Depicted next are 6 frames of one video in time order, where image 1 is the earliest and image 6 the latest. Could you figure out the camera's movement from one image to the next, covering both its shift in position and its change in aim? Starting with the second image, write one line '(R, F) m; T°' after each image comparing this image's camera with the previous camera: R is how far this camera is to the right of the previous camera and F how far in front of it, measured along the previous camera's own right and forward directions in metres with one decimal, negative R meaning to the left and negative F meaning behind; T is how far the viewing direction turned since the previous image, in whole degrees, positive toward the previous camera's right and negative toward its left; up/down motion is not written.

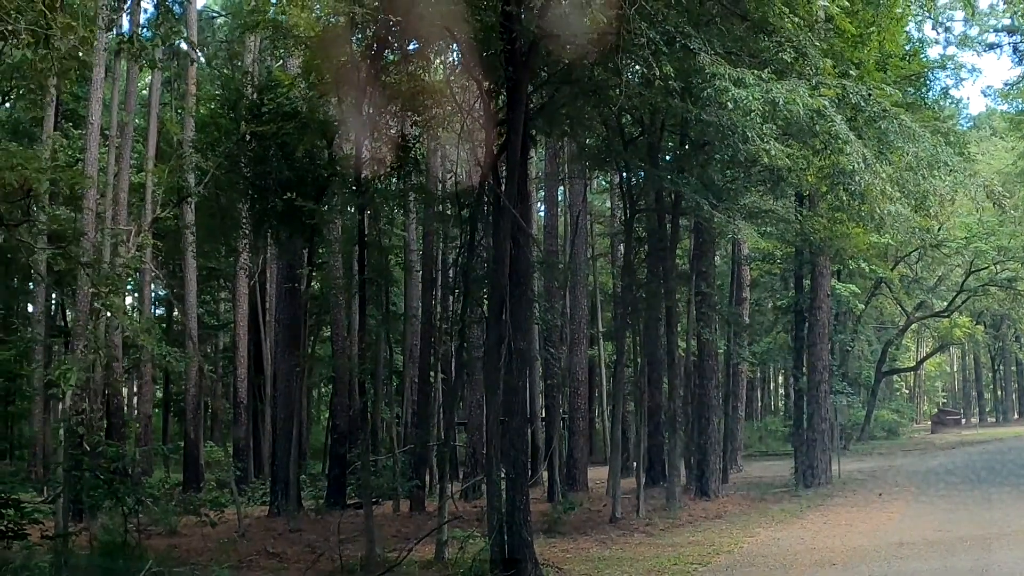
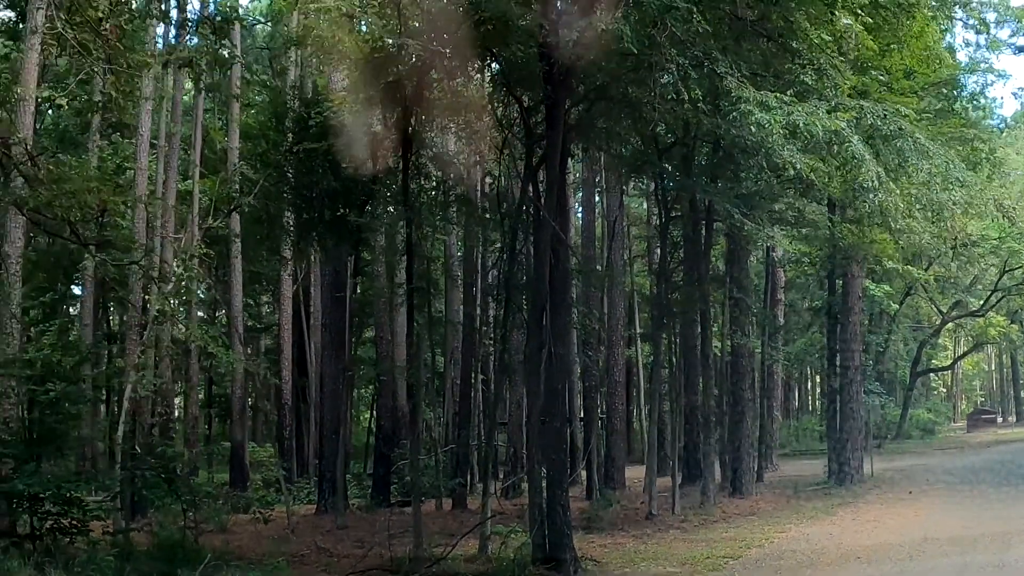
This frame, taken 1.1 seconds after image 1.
(-0.1, -0.6) m; -2°
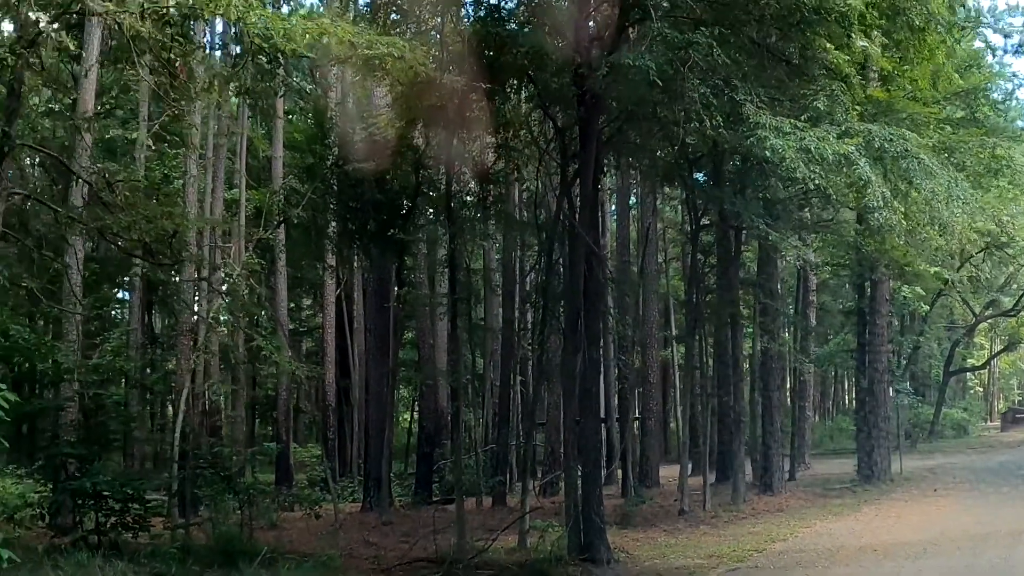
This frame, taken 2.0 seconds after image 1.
(0.0, -0.8) m; -2°
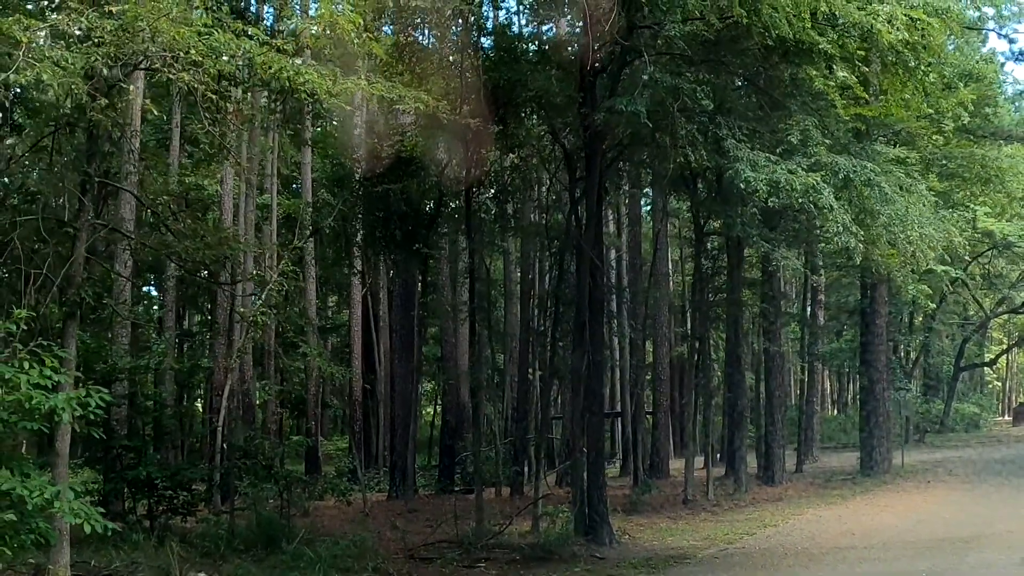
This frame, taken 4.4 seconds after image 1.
(+0.1, -1.2) m; -1°
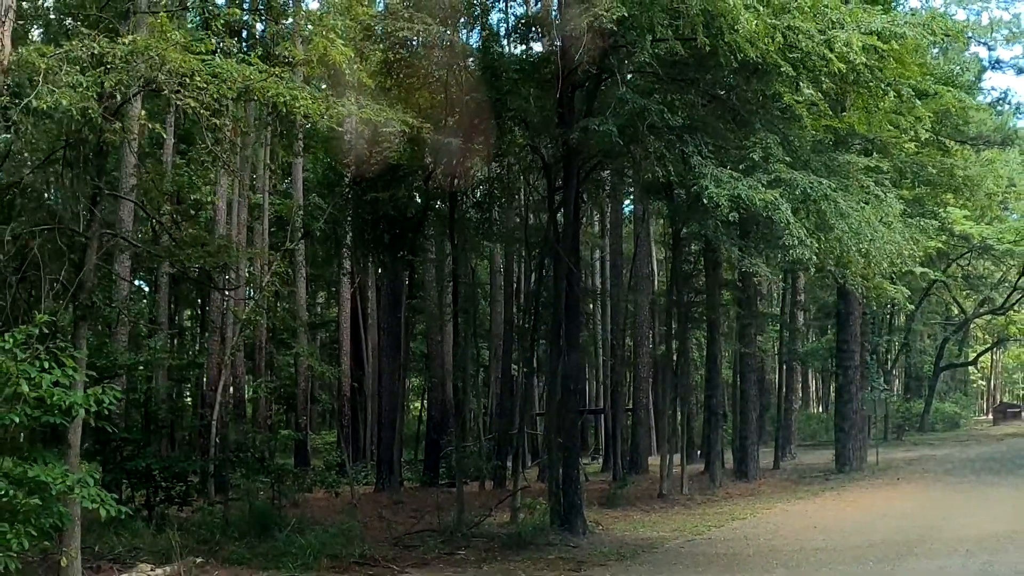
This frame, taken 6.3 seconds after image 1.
(+0.1, -0.7) m; +1°
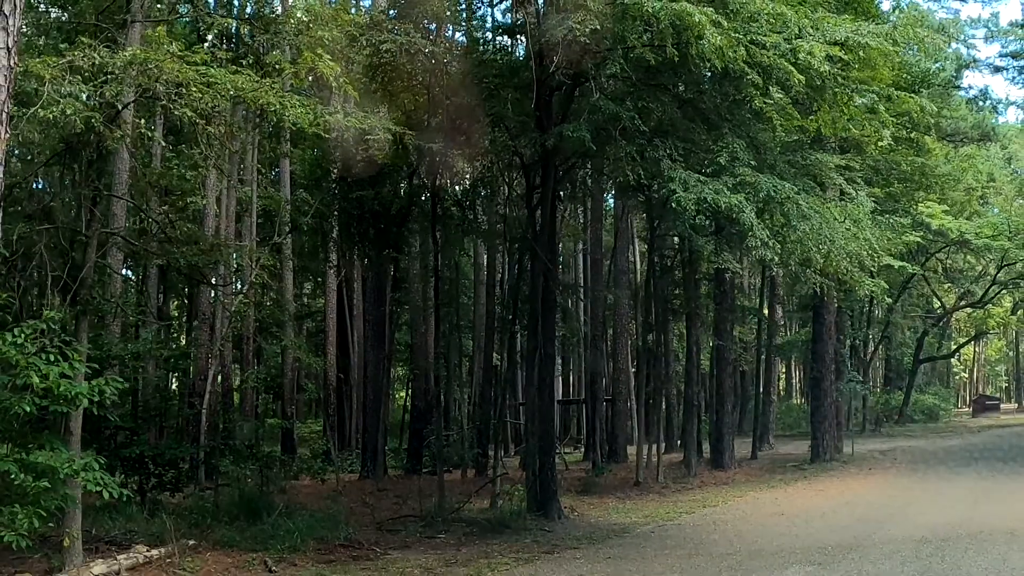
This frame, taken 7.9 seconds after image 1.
(+0.1, -0.5) m; +1°
